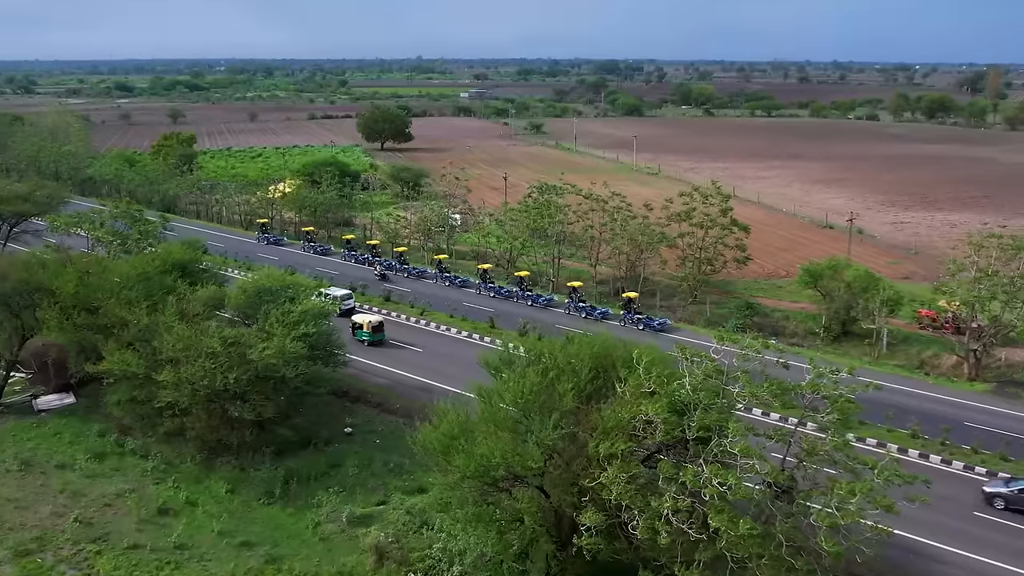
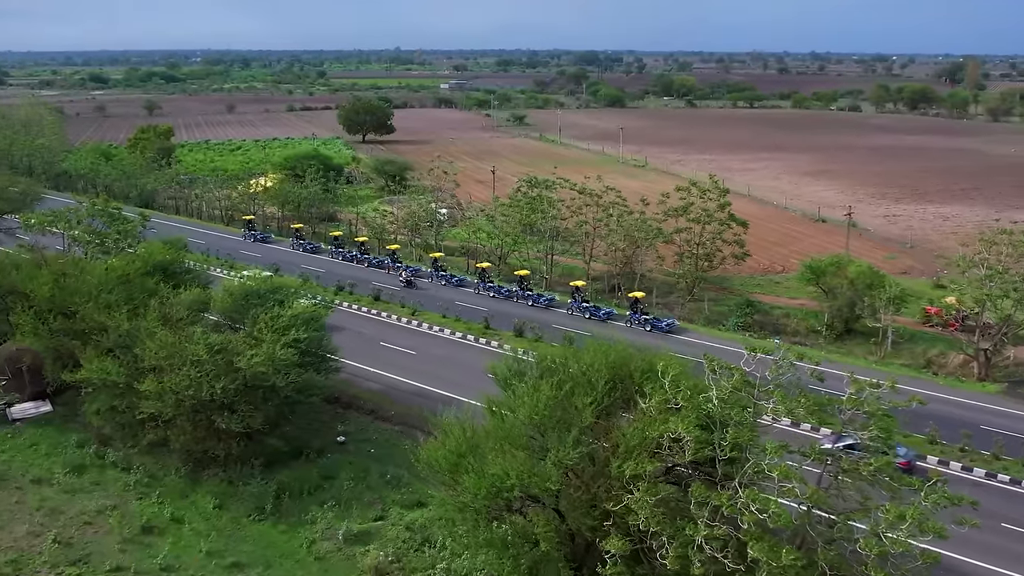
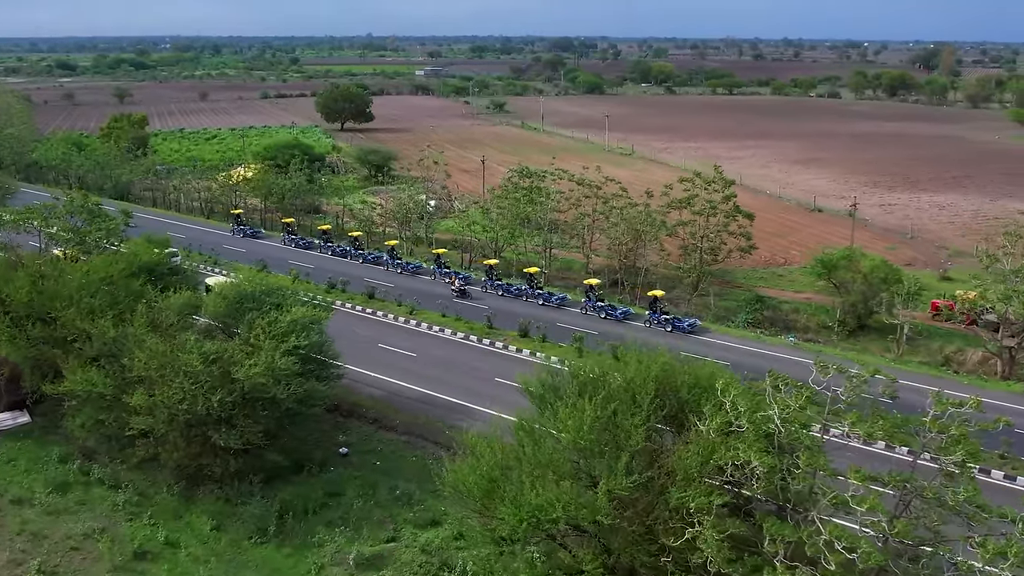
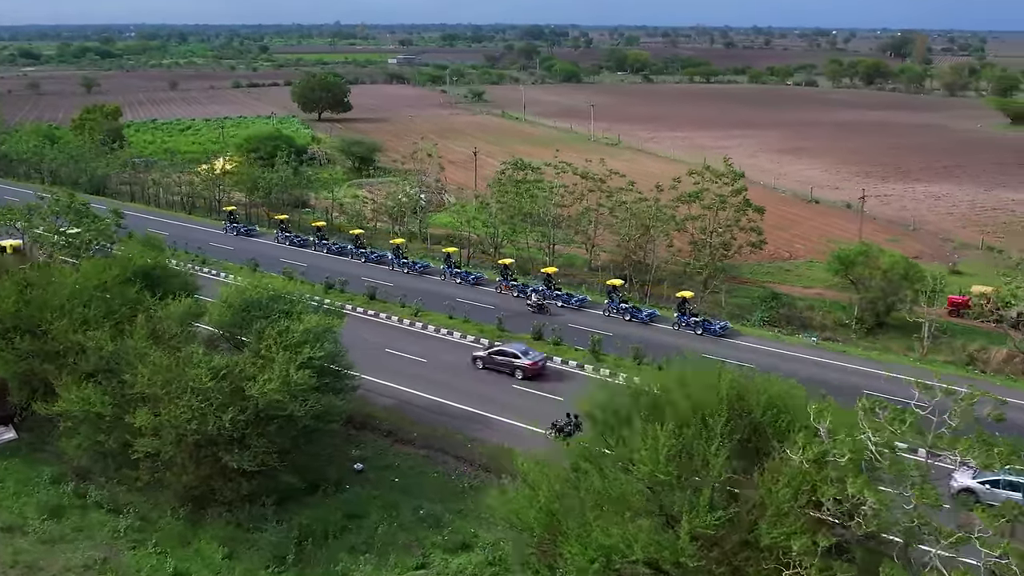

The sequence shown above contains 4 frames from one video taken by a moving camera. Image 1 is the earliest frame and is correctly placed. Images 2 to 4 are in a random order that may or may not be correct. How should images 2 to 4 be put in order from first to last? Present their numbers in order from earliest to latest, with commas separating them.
2, 3, 4
